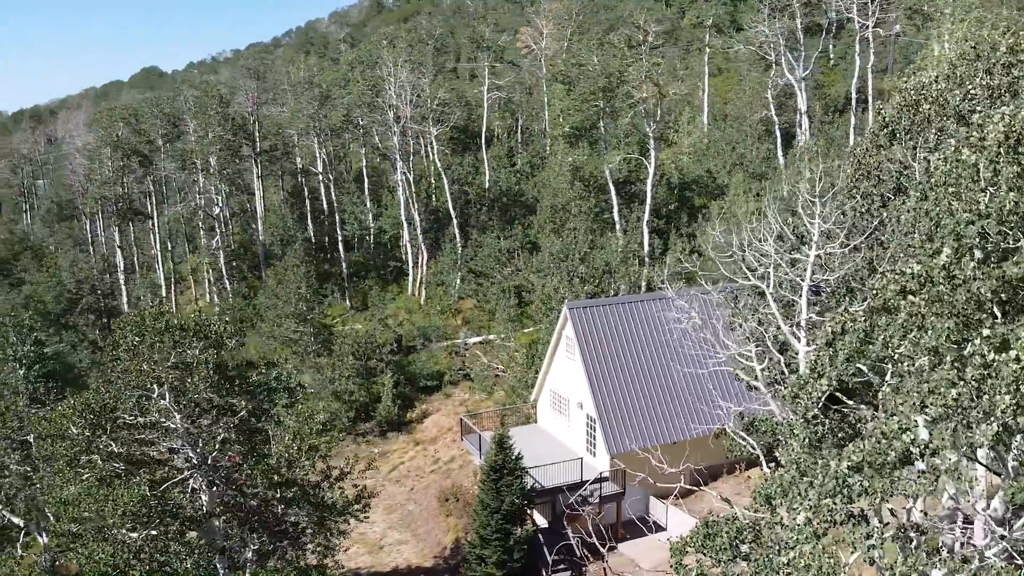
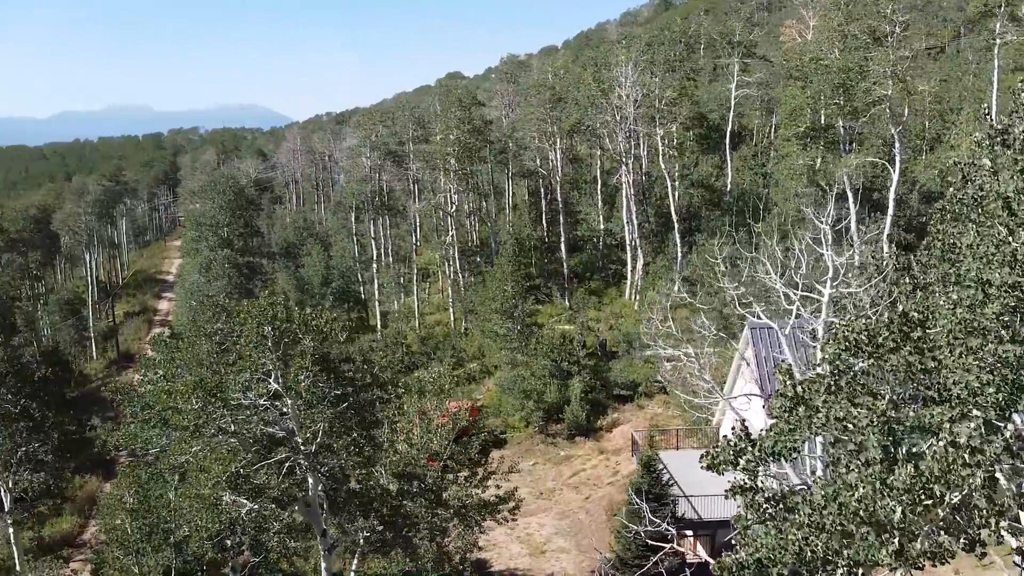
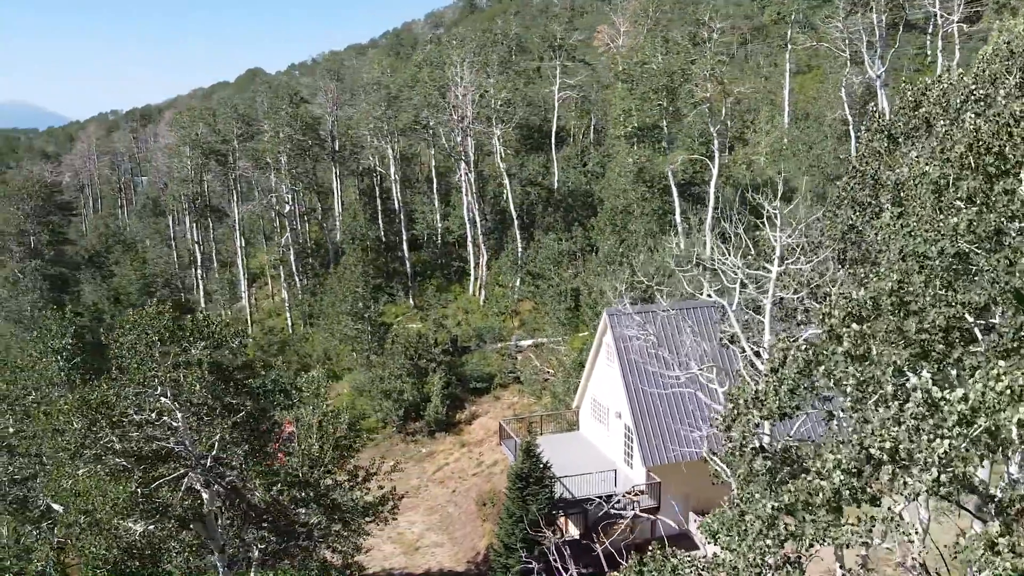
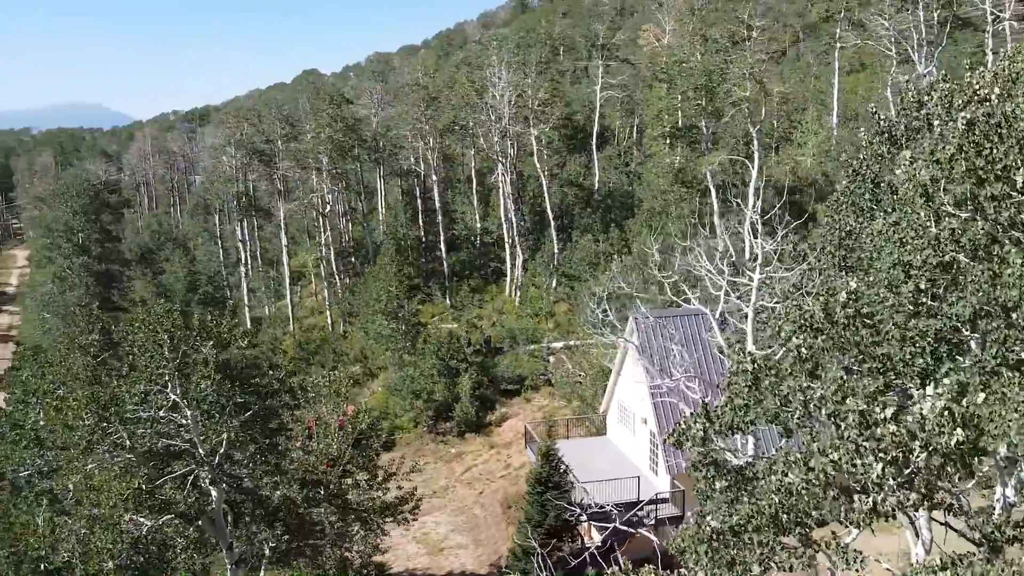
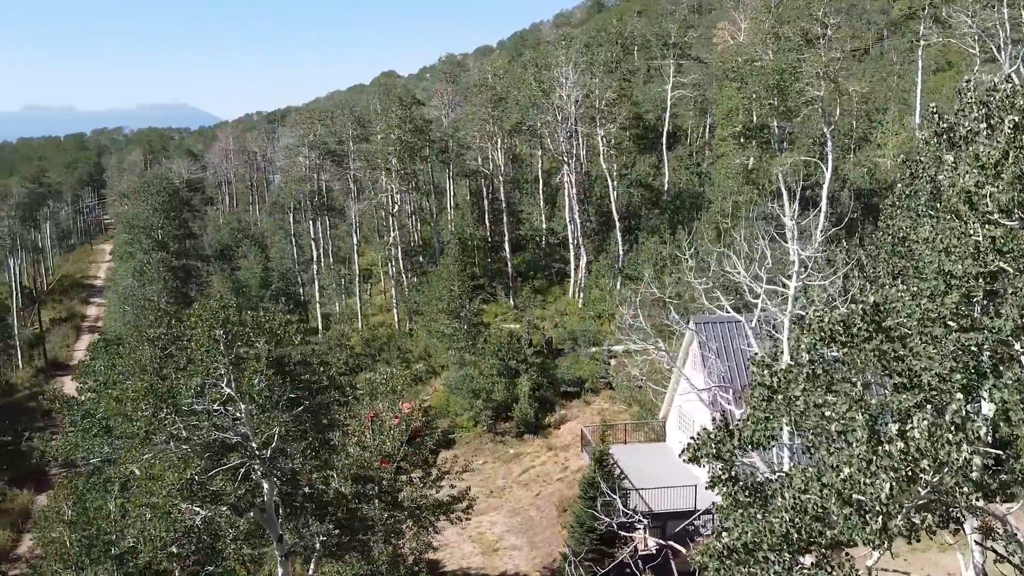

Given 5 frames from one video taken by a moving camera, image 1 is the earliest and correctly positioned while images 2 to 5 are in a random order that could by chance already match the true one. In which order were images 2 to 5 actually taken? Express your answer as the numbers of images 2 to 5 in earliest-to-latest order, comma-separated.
3, 4, 5, 2
